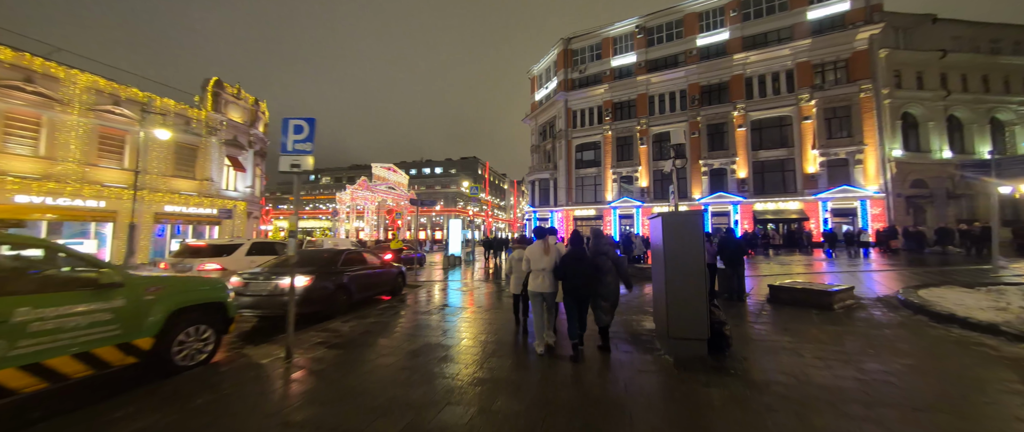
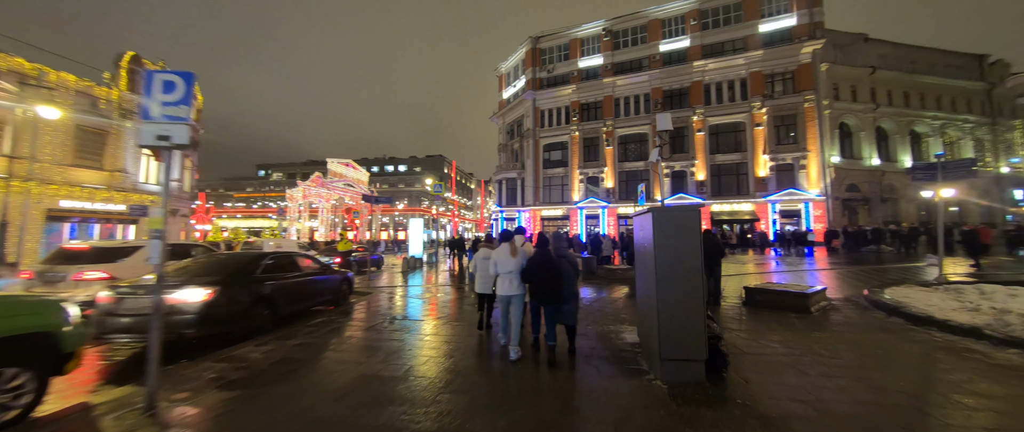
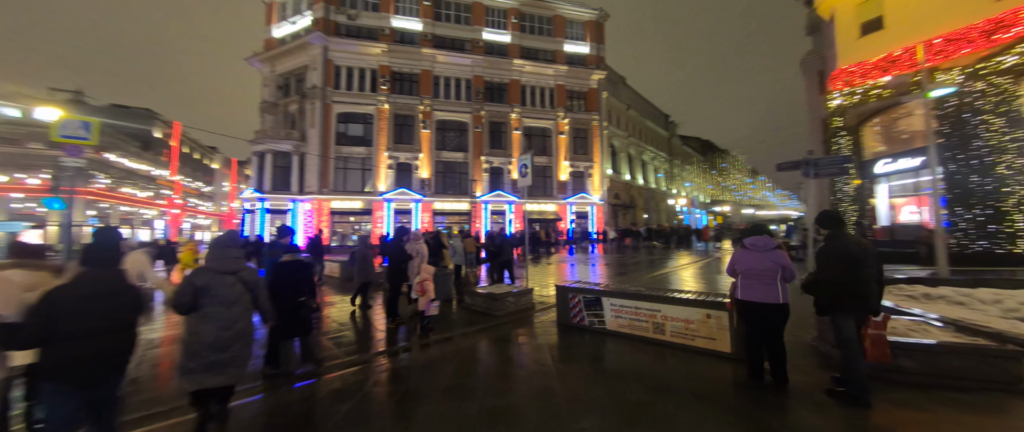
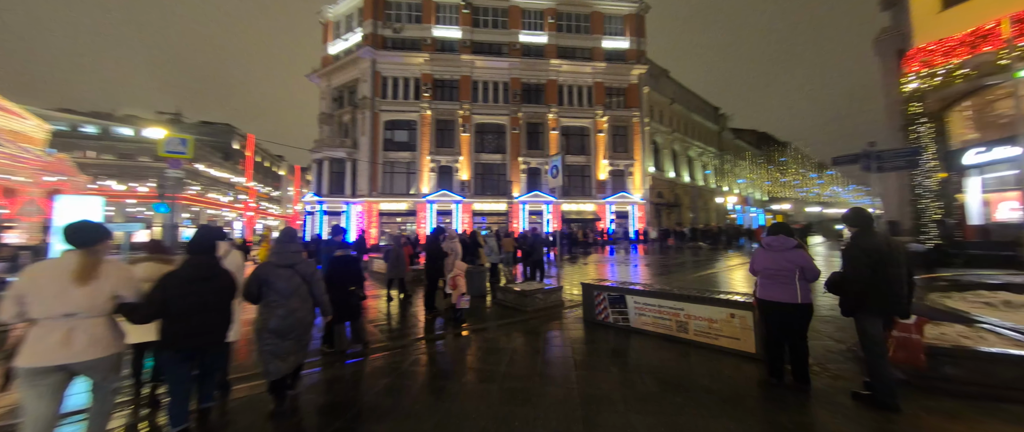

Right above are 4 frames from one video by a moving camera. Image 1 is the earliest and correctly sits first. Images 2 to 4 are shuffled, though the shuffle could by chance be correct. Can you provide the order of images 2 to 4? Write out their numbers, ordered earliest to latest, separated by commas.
2, 4, 3
